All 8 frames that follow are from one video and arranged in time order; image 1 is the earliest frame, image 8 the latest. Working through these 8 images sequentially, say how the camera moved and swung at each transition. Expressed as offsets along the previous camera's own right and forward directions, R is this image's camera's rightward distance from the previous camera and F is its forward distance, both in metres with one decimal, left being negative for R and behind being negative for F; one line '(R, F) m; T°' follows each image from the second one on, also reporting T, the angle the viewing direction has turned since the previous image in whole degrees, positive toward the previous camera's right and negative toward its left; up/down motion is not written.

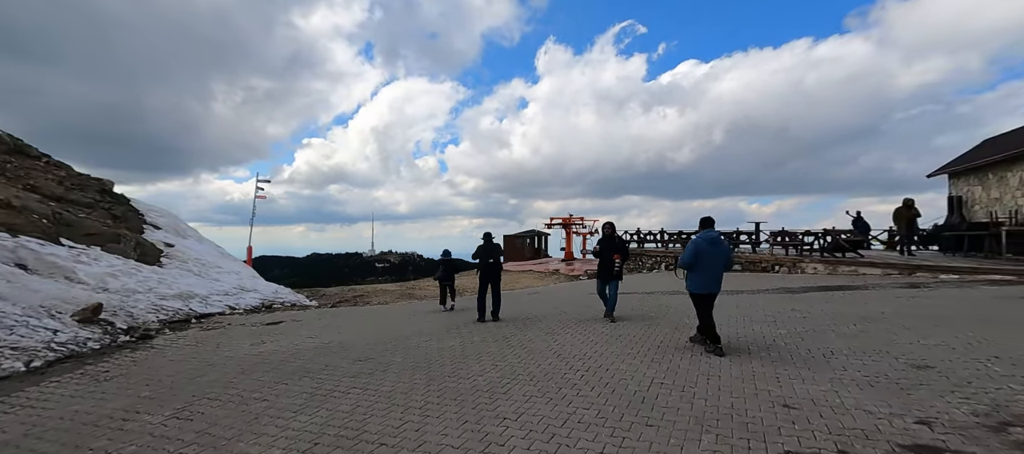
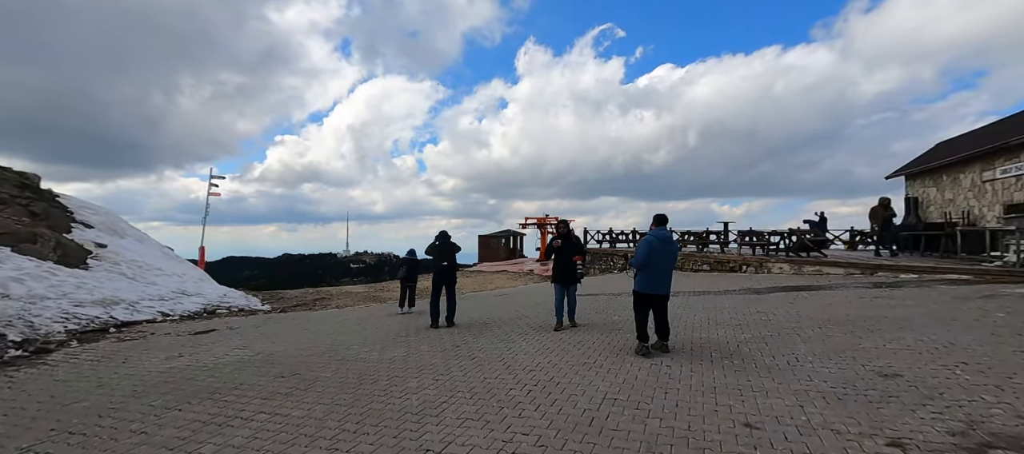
(+0.4, +0.5) m; +3°
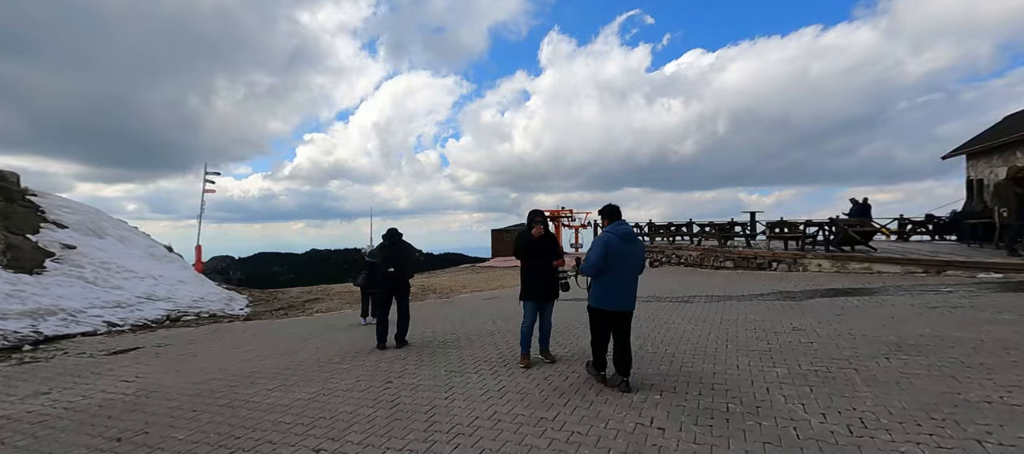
(+0.8, +1.5) m; -3°
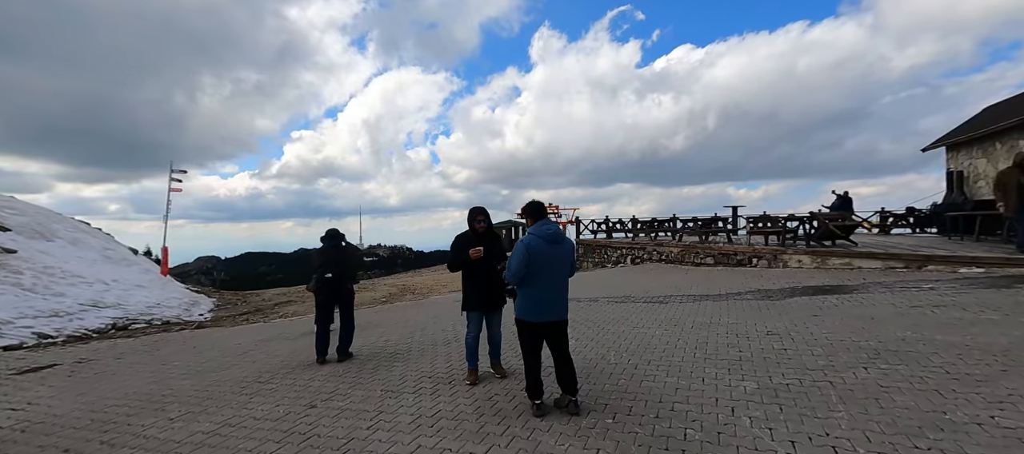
(+0.5, +0.5) m; +1°
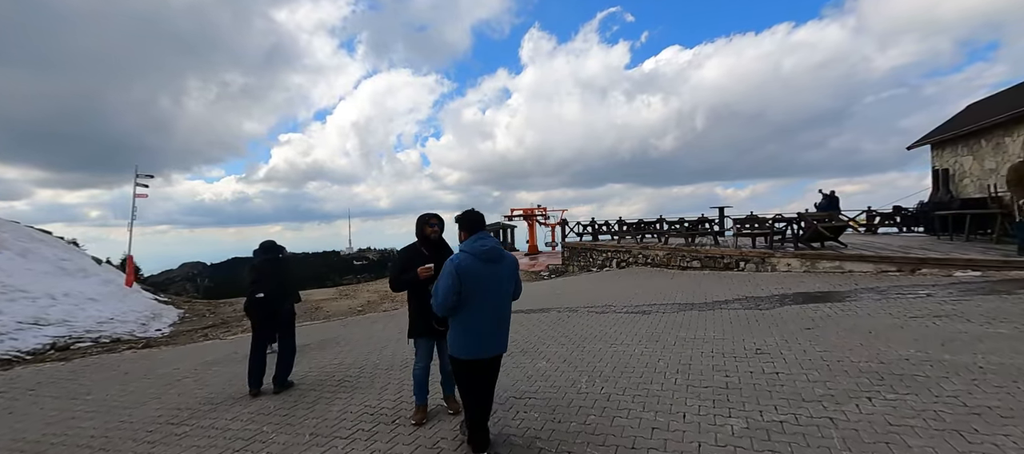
(+0.3, +0.6) m; +1°
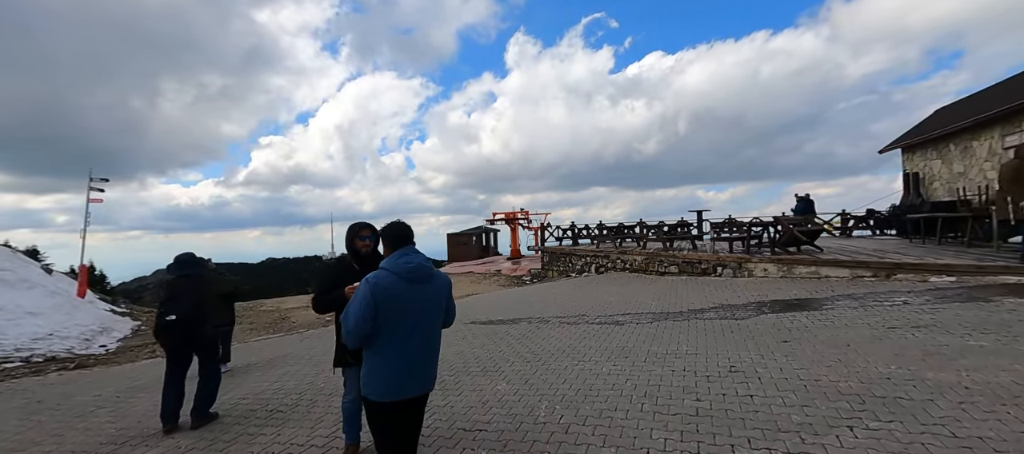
(+0.3, +0.4) m; +2°
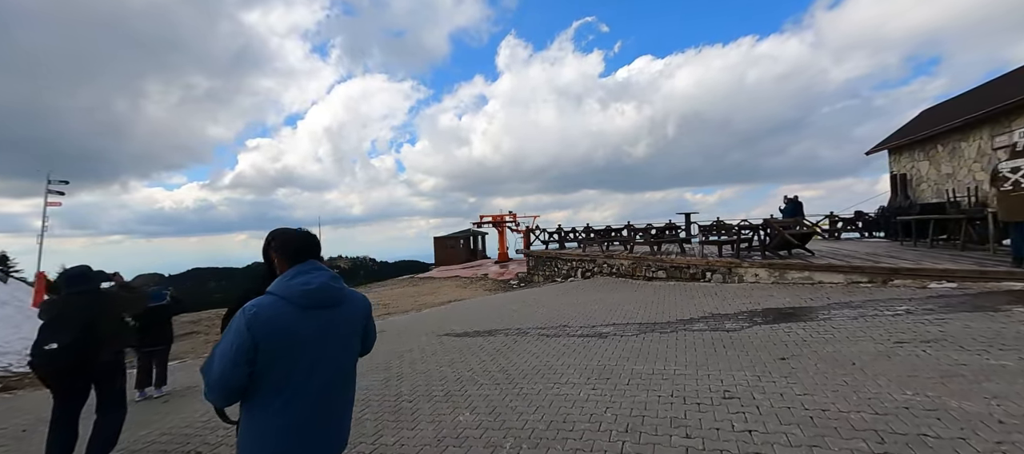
(+0.2, +0.6) m; +1°
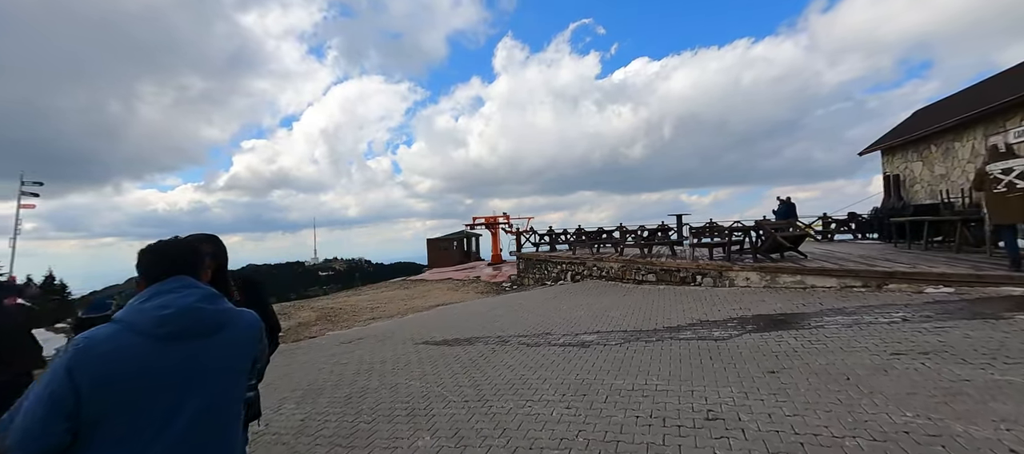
(+0.3, +0.4) m; +1°
